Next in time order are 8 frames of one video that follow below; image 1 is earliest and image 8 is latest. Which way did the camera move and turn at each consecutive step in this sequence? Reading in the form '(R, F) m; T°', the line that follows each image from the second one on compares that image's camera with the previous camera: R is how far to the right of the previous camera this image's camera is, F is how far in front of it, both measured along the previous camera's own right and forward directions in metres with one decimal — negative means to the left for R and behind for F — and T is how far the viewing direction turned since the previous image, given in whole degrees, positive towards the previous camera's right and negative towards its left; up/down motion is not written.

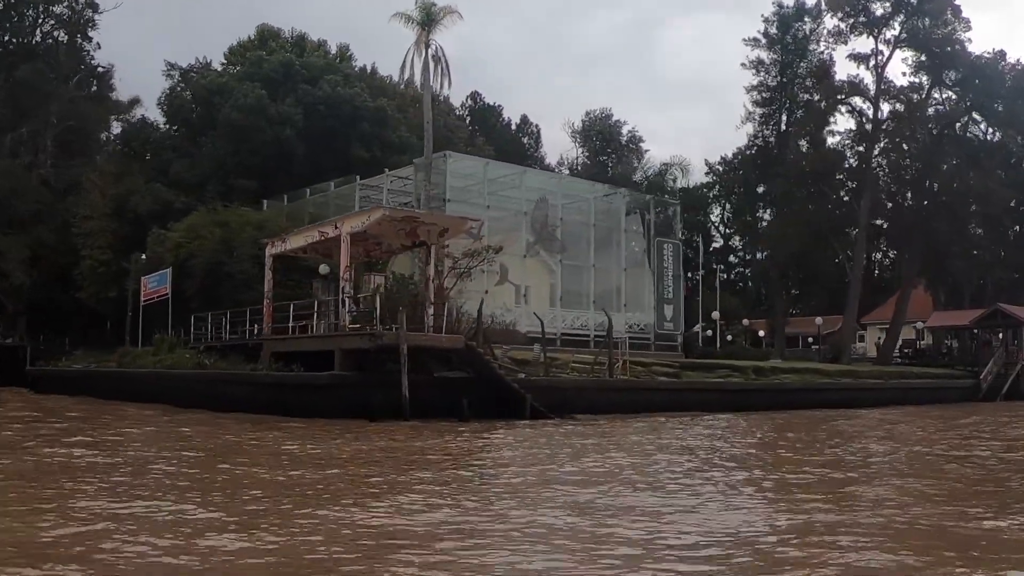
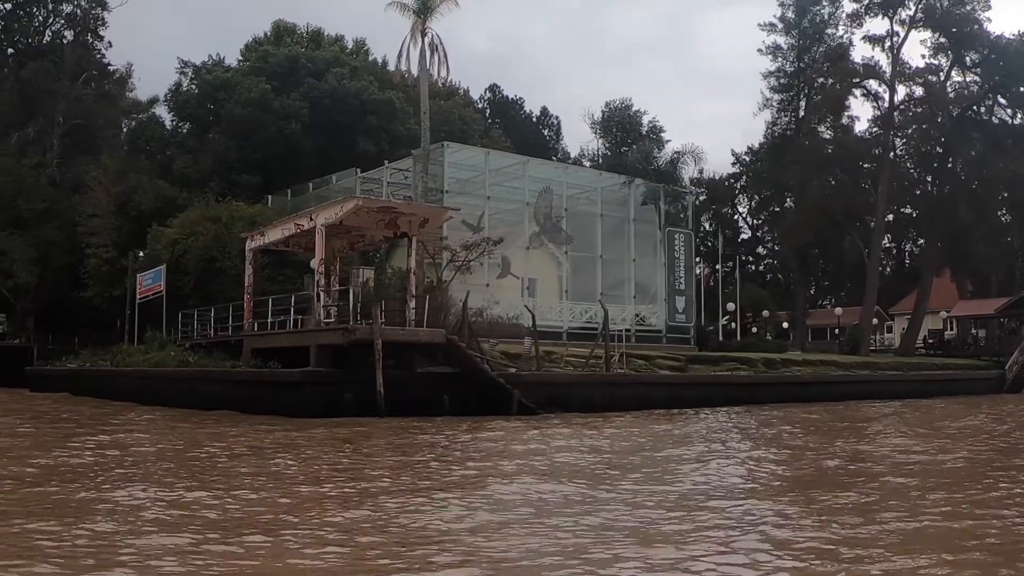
(+0.9, +0.7) m; -2°
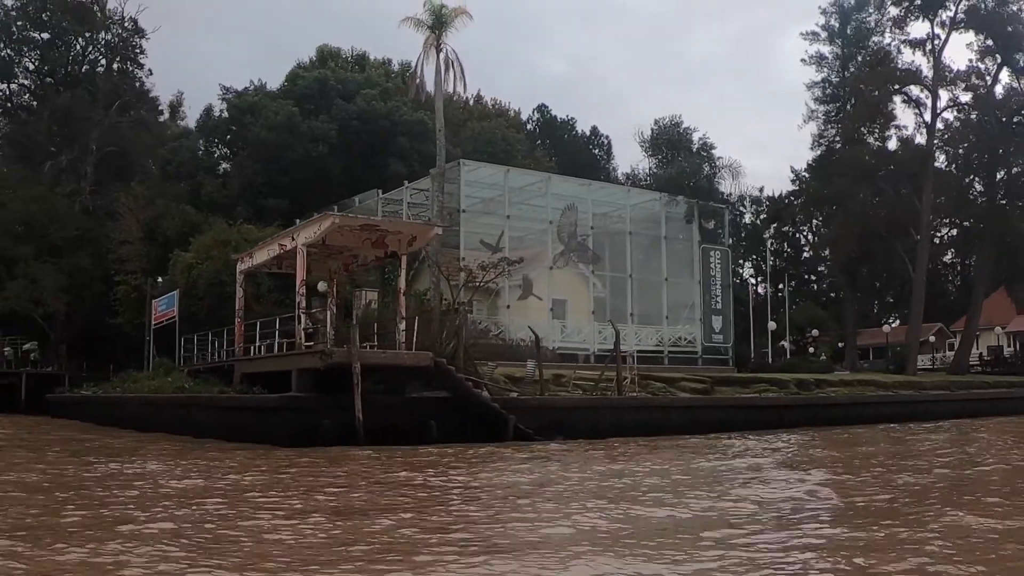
(+1.3, +0.9) m; -4°
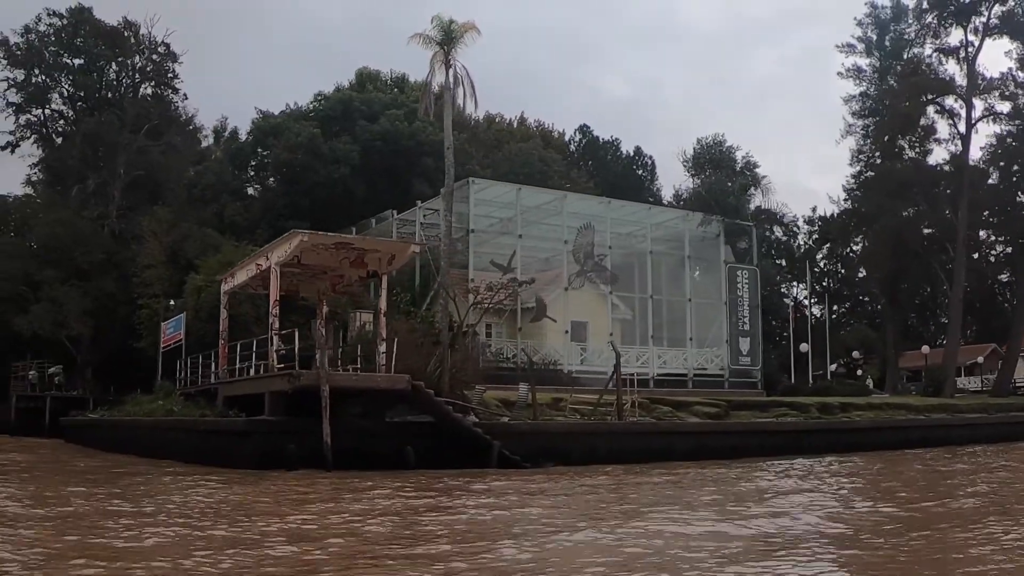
(+1.3, +0.7) m; -4°
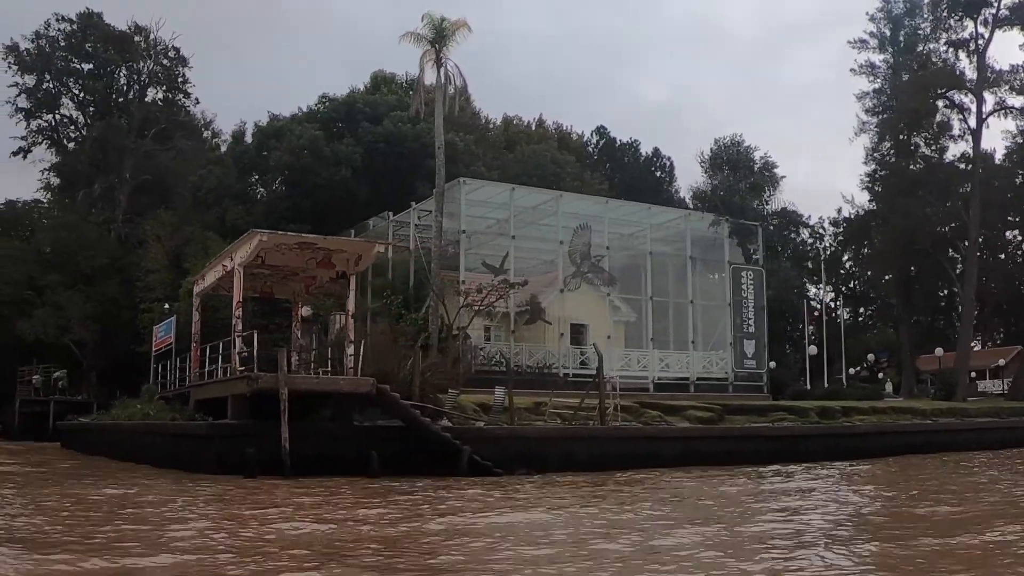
(+1.0, +0.5) m; -2°
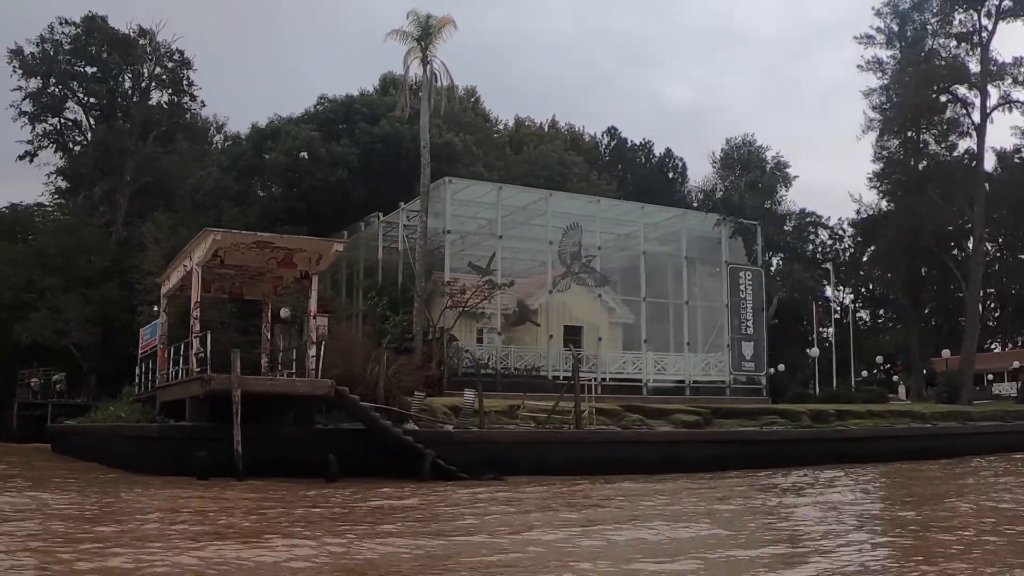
(+1.0, +0.4) m; -1°
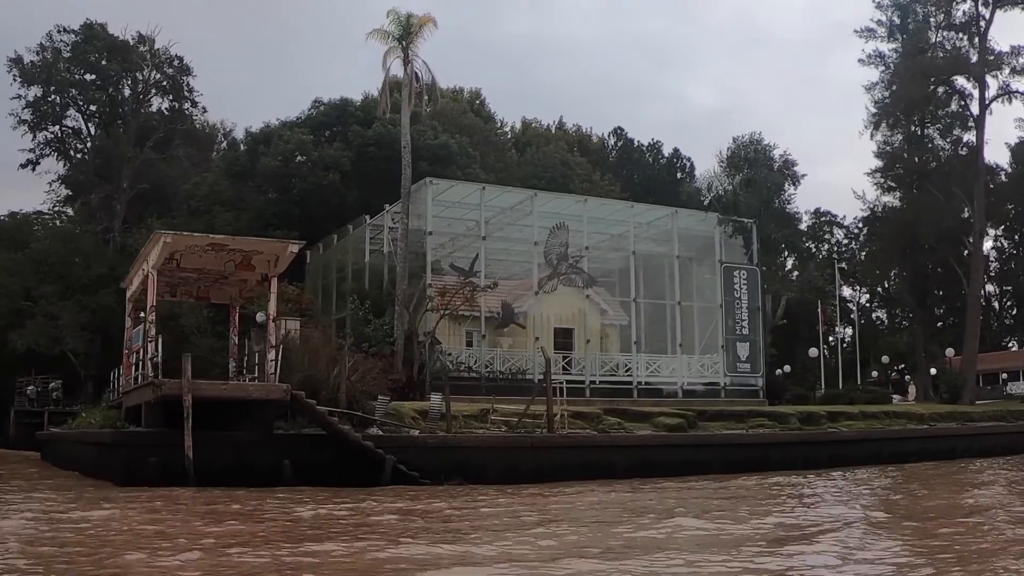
(+0.9, +0.4) m; -1°
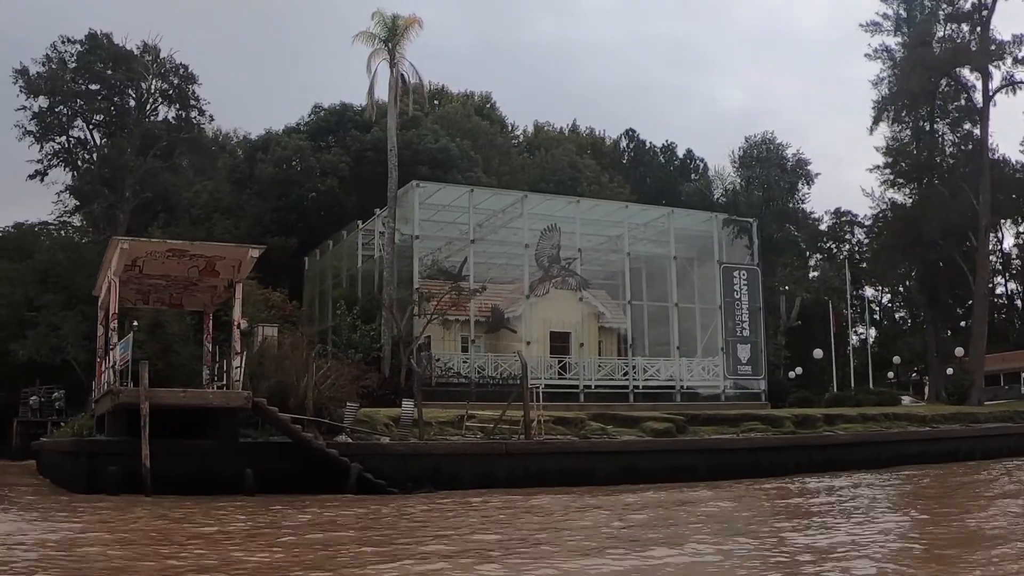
(+0.9, +0.4) m; -2°
